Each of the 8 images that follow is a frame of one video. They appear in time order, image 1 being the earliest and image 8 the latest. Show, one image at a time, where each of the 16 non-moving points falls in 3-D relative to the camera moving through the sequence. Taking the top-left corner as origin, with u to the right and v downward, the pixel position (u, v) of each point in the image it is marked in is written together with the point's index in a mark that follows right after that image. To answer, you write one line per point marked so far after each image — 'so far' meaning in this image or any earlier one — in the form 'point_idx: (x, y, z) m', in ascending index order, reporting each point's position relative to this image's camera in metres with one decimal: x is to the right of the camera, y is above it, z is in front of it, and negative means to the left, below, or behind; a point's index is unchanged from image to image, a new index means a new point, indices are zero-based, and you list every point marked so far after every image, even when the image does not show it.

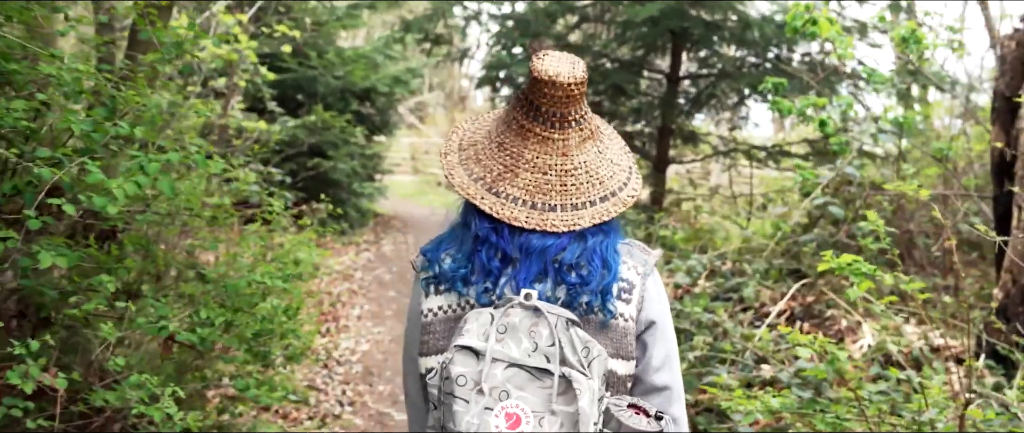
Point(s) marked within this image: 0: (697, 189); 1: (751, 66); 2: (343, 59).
0: (+2.2, +0.3, +9.3) m
1: (+2.3, +1.5, +7.8) m
2: (-2.3, +2.1, +10.7) m
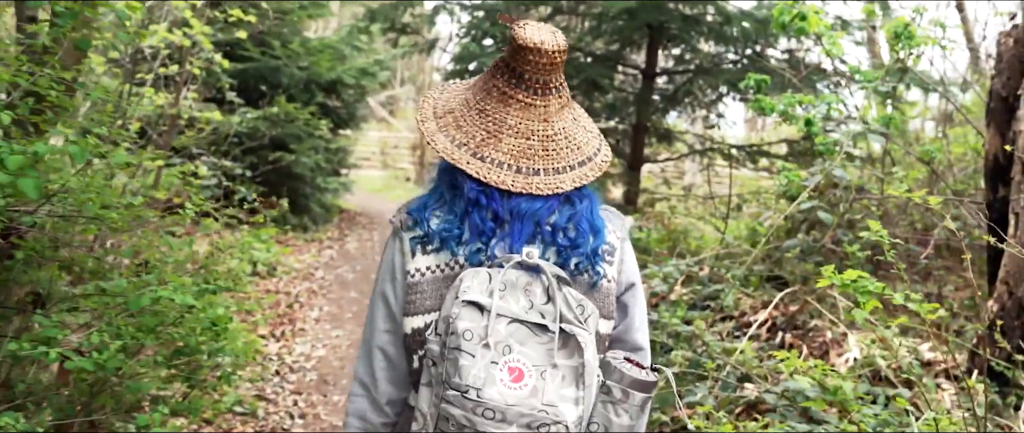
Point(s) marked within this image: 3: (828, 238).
0: (+1.8, +0.3, +9.1) m
1: (+2.0, +1.4, +7.5) m
2: (-2.6, +2.2, +10.3) m
3: (+1.9, -0.1, +4.7) m
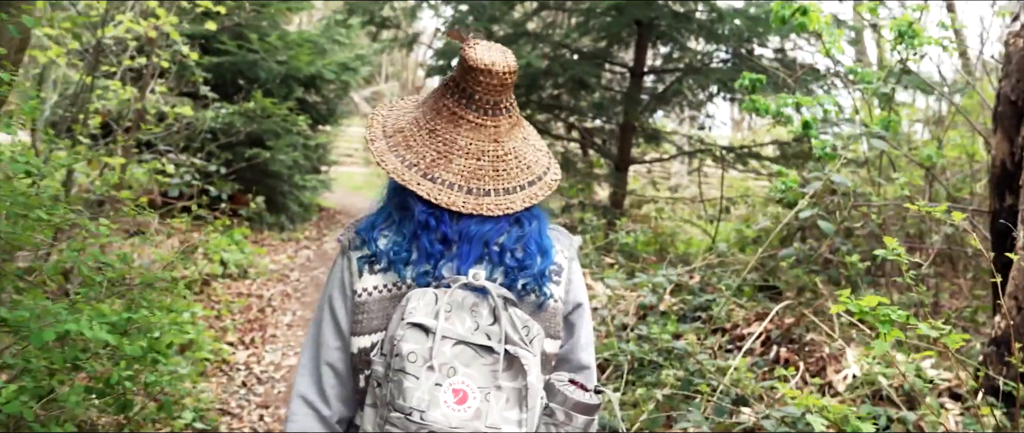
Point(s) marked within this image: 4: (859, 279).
0: (+1.6, +0.3, +8.8) m
1: (+1.9, +1.4, +7.3) m
2: (-2.8, +2.2, +9.9) m
3: (+1.8, -0.2, +4.4) m
4: (+1.9, -0.3, +4.3) m
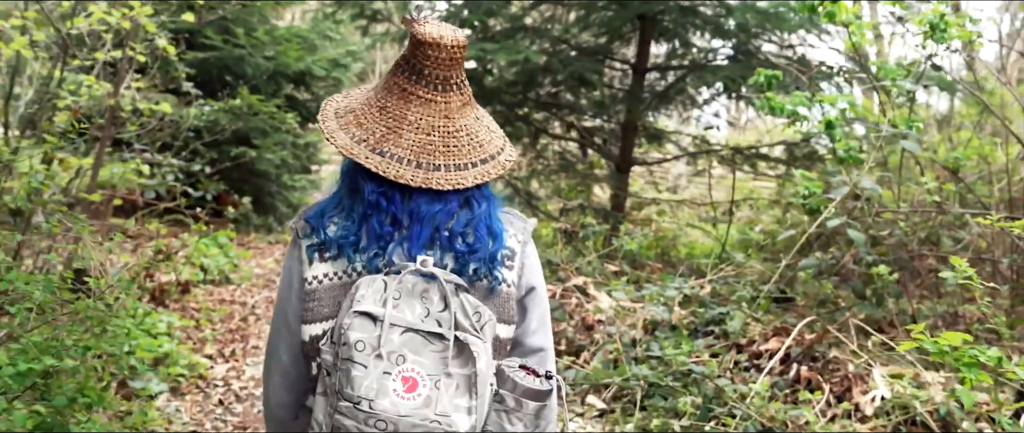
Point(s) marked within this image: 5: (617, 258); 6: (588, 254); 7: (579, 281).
0: (+1.6, +0.3, +8.5) m
1: (+1.9, +1.4, +7.0) m
2: (-2.9, +2.2, +9.6) m
3: (+1.8, -0.2, +4.1) m
4: (+1.9, -0.4, +4.0) m
5: (+0.8, -0.3, +5.8) m
6: (+0.5, -0.3, +5.5) m
7: (+0.4, -0.4, +5.0) m
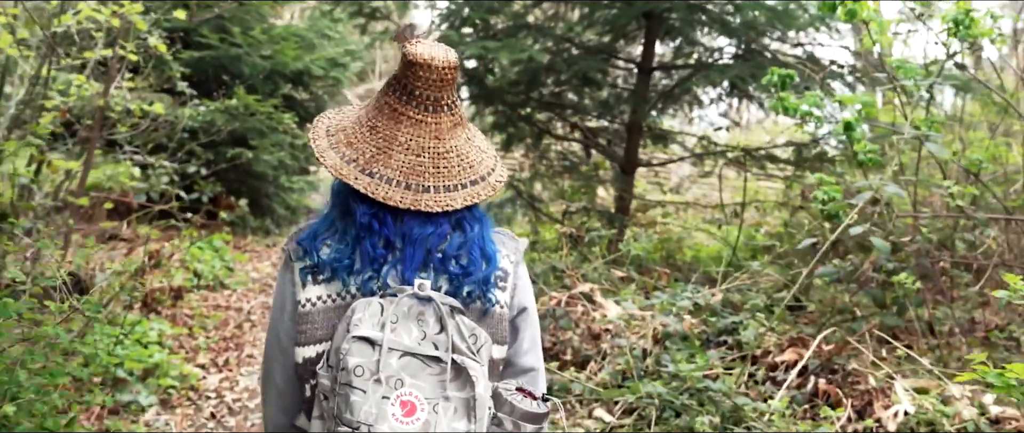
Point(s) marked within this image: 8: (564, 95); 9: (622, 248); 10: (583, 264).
0: (+1.6, +0.2, +8.3) m
1: (+1.9, +1.3, +6.8) m
2: (-2.8, +2.1, +9.4) m
3: (+1.8, -0.2, +3.9) m
4: (+1.9, -0.4, +3.8) m
5: (+0.8, -0.3, +5.6) m
6: (+0.5, -0.3, +5.3) m
7: (+0.4, -0.4, +4.8) m
8: (+0.5, +1.1, +7.4) m
9: (+0.8, -0.2, +5.5) m
10: (+0.5, -0.3, +5.4) m
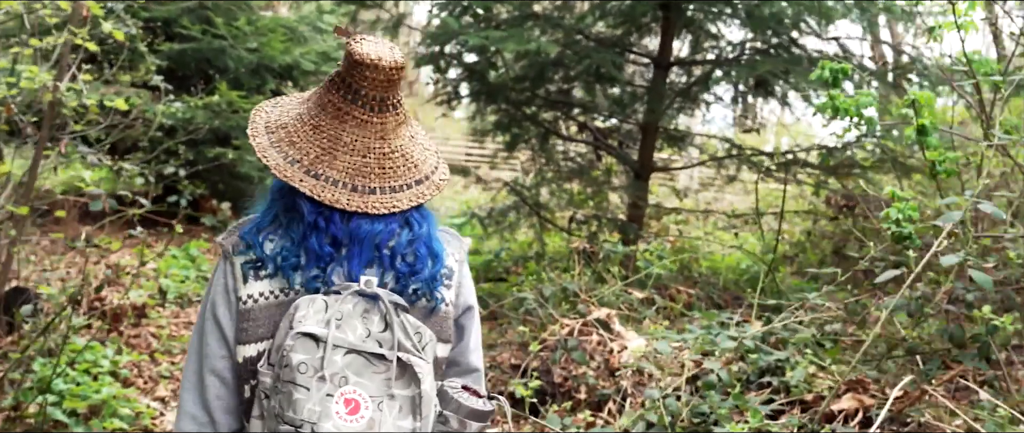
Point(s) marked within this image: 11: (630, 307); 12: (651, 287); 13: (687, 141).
0: (+1.6, +0.2, +7.7) m
1: (+1.9, +1.3, +6.2) m
2: (-2.8, +2.1, +8.8) m
3: (+1.8, -0.3, +3.3) m
4: (+1.9, -0.5, +3.2) m
5: (+0.8, -0.4, +5.0) m
6: (+0.6, -0.4, +4.7) m
7: (+0.5, -0.5, +4.1) m
8: (+0.5, +1.1, +6.7) m
9: (+0.8, -0.3, +4.9) m
10: (+0.5, -0.4, +4.8) m
11: (+0.7, -0.5, +4.5) m
12: (+0.8, -0.4, +4.9) m
13: (+1.5, +0.7, +7.0) m
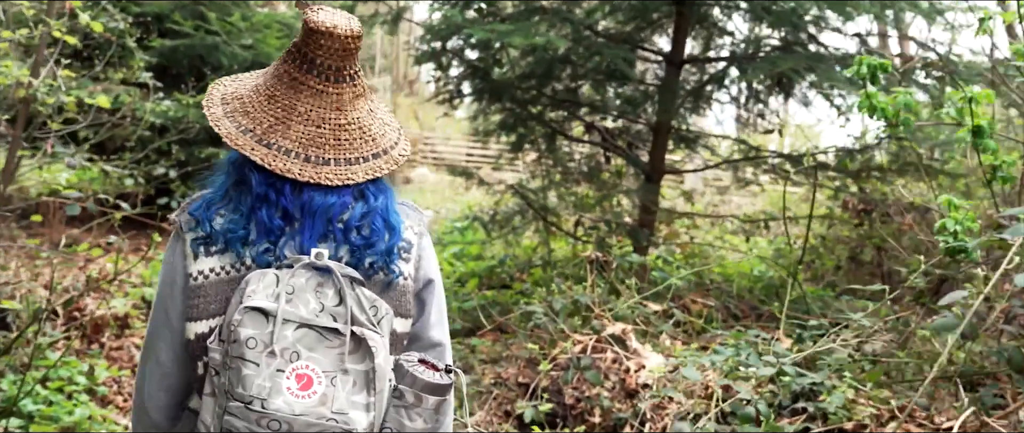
0: (+1.7, +0.1, +7.4) m
1: (+2.0, +1.2, +5.9) m
2: (-2.8, +2.0, +8.5) m
3: (+1.8, -0.4, +3.0) m
4: (+2.0, -0.5, +2.9) m
5: (+0.9, -0.5, +4.7) m
6: (+0.6, -0.4, +4.4) m
7: (+0.5, -0.6, +3.8) m
8: (+0.6, +1.0, +6.4) m
9: (+0.8, -0.3, +4.6) m
10: (+0.6, -0.4, +4.5) m
11: (+0.7, -0.5, +4.2) m
12: (+0.9, -0.5, +4.5) m
13: (+1.6, +0.6, +6.7) m
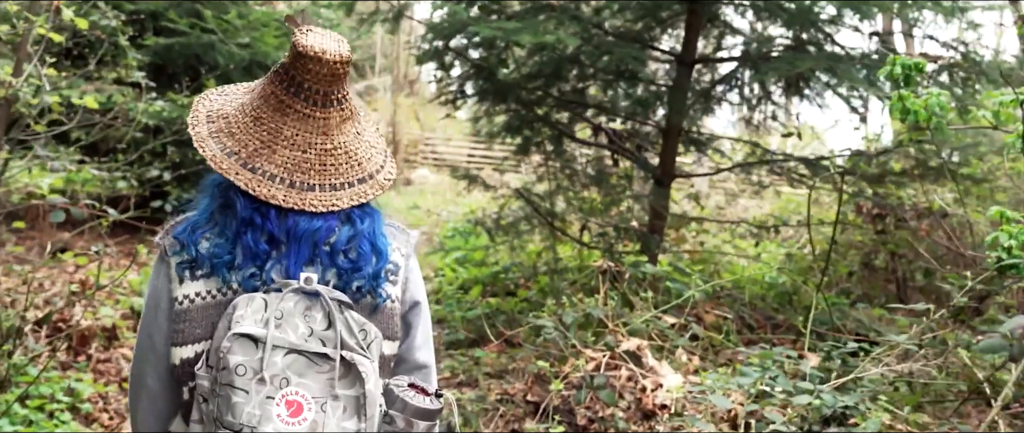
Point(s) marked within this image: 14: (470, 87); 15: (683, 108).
0: (+1.7, +0.1, +7.2) m
1: (+2.0, +1.2, +5.7) m
2: (-2.7, +2.0, +8.2) m
3: (+1.9, -0.4, +2.8) m
4: (+2.0, -0.6, +2.7) m
5: (+0.9, -0.5, +4.5) m
6: (+0.6, -0.4, +4.2) m
7: (+0.5, -0.6, +3.6) m
8: (+0.6, +1.0, +6.2) m
9: (+0.9, -0.4, +4.4) m
10: (+0.6, -0.5, +4.3) m
11: (+0.7, -0.6, +3.9) m
12: (+0.9, -0.5, +4.3) m
13: (+1.6, +0.6, +6.5) m
14: (-0.3, +1.0, +6.2) m
15: (+1.3, +0.8, +5.9) m
